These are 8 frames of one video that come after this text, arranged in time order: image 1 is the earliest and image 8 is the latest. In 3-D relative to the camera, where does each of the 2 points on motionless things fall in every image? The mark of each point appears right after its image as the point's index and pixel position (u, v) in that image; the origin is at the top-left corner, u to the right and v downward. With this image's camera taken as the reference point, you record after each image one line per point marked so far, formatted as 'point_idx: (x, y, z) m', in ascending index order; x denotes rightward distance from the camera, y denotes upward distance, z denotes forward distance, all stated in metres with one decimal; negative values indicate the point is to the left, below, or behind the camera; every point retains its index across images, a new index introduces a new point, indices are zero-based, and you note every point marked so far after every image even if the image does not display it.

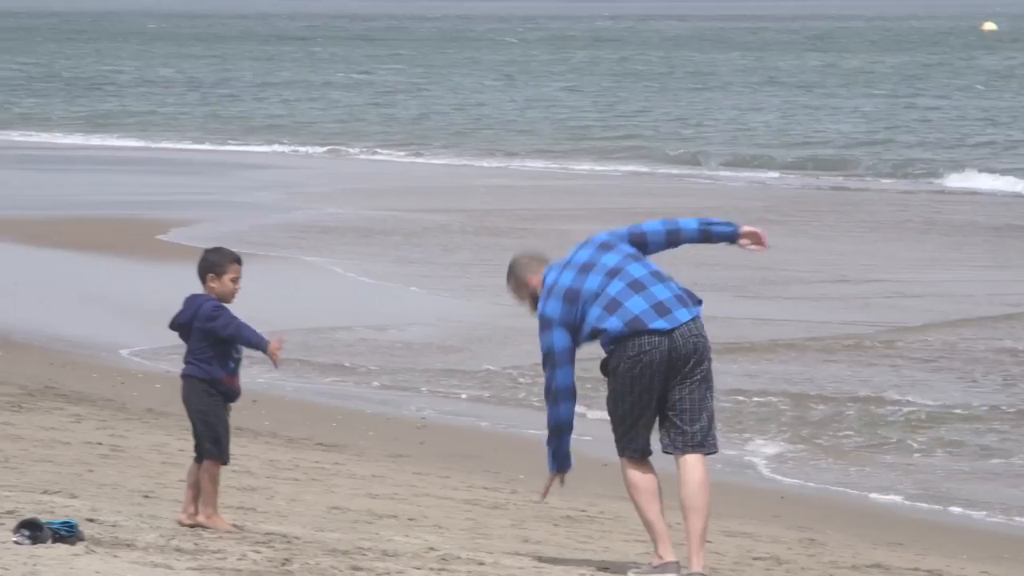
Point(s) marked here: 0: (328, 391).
0: (-1.2, -0.7, +8.7) m
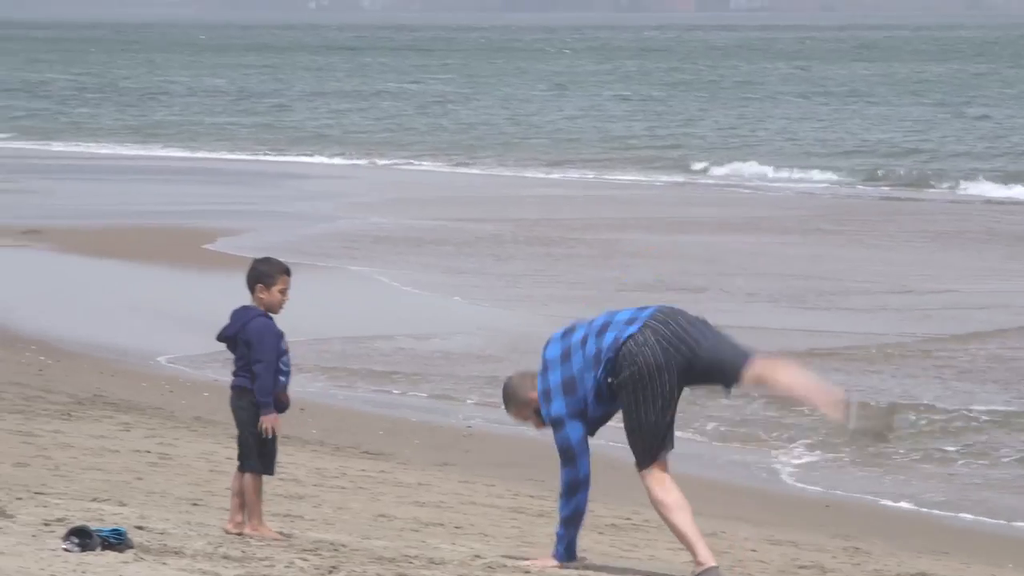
0: (-0.9, -0.7, +8.8) m
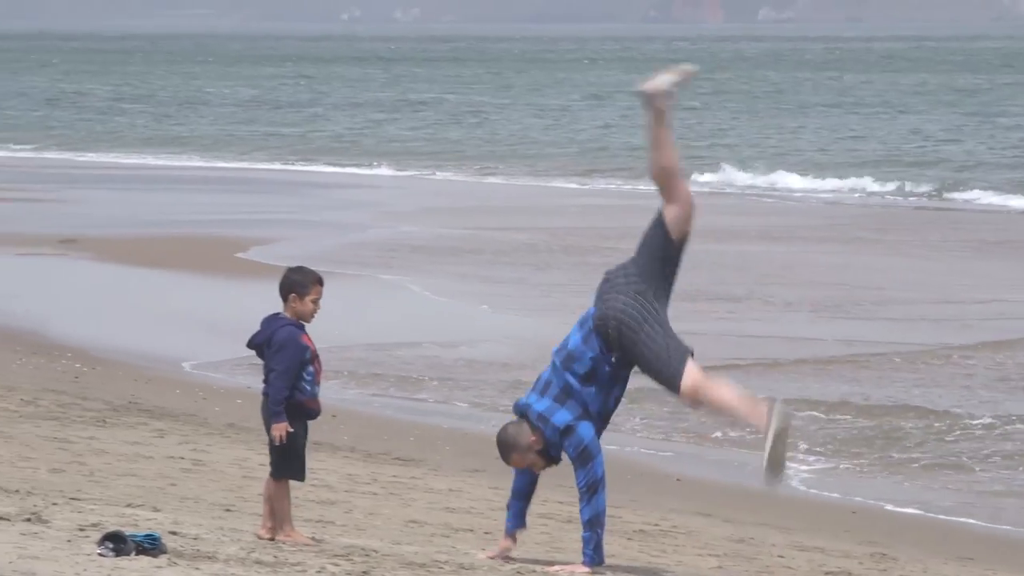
0: (-0.7, -0.8, +8.8) m
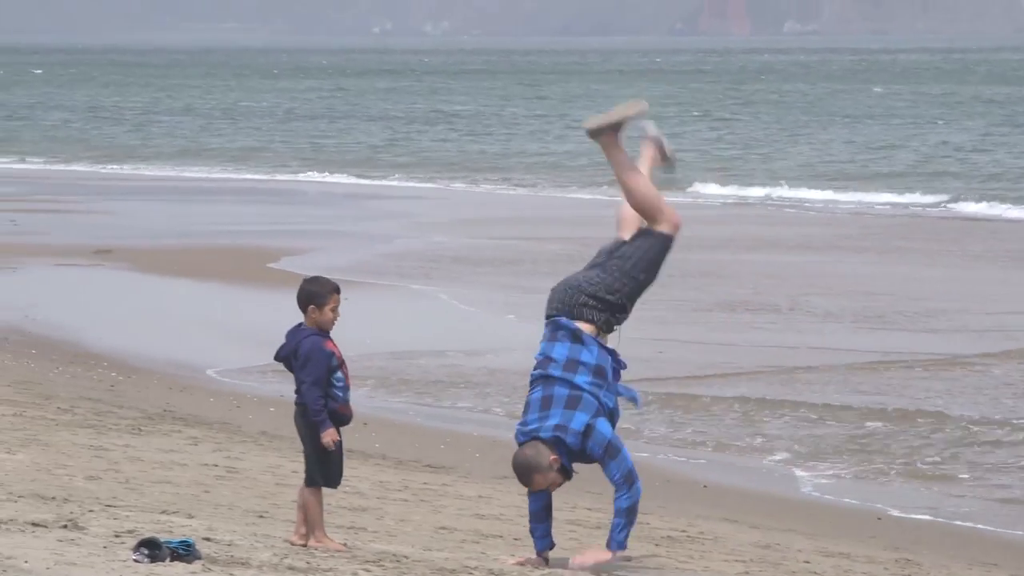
0: (-0.5, -0.9, +8.9) m
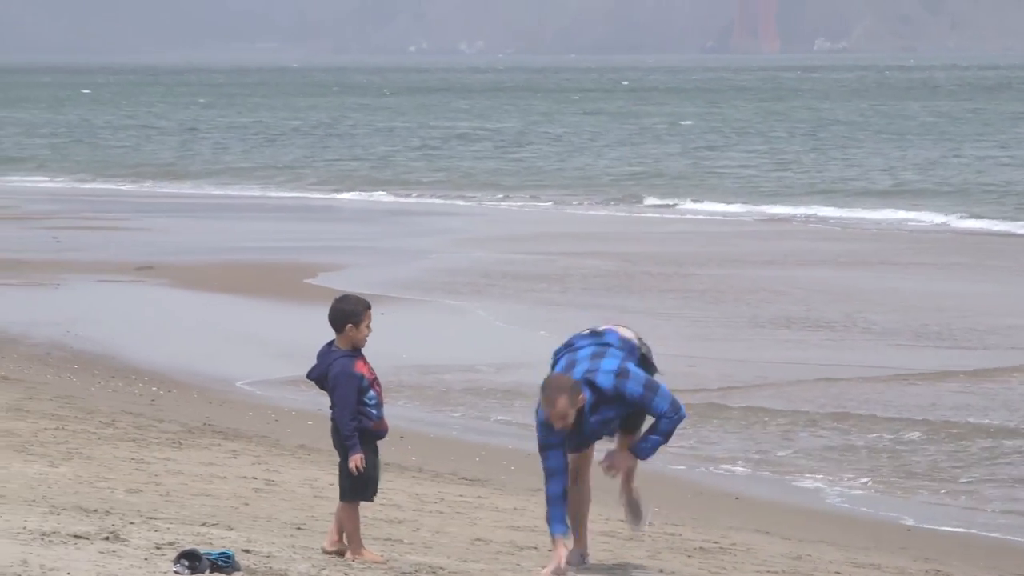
0: (-0.3, -1.0, +9.0) m
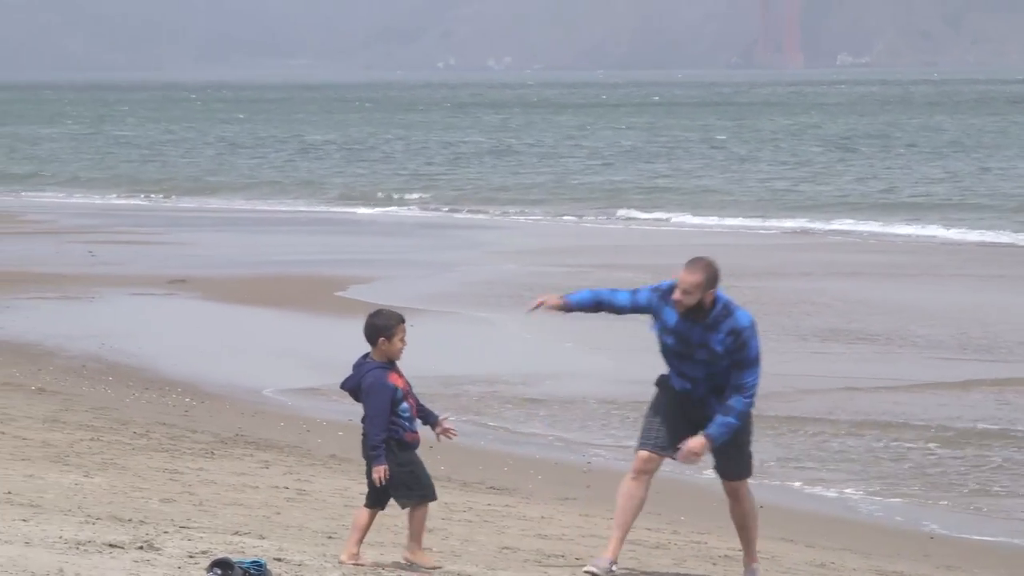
0: (-0.1, -1.0, +9.2) m
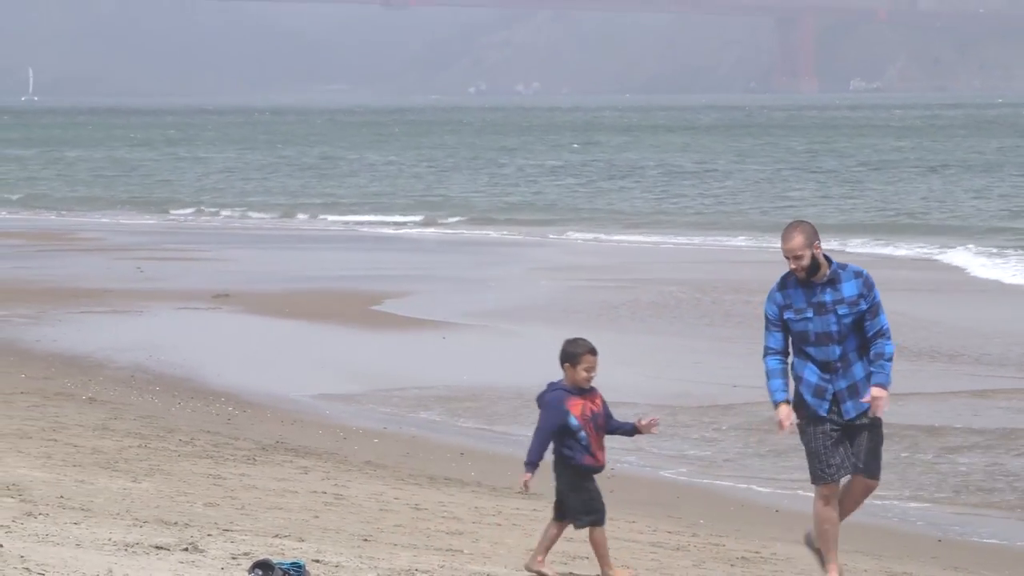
0: (+0.1, -1.1, +9.5) m
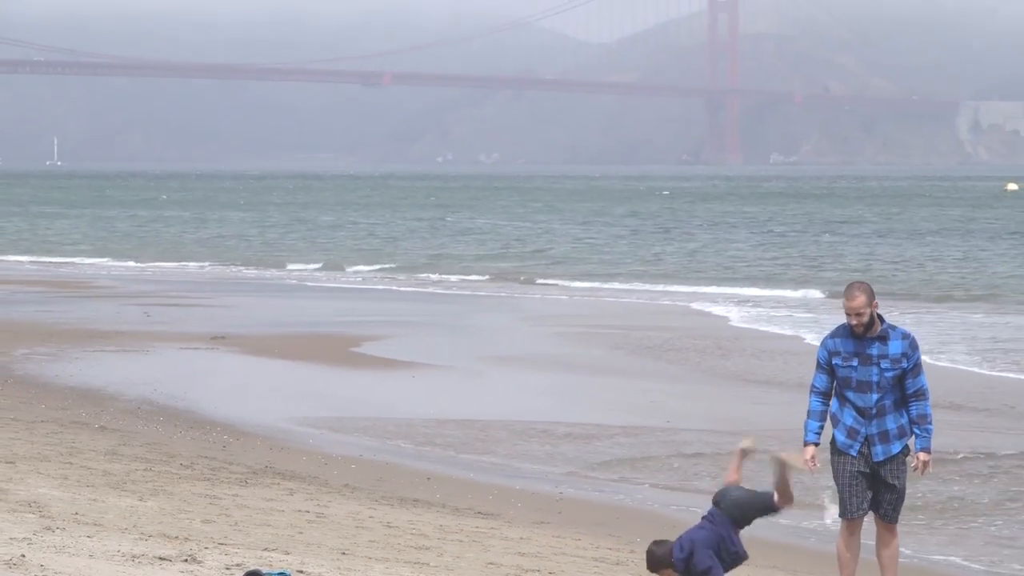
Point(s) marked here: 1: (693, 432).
0: (-0.2, -1.5, +10.7) m
1: (+1.6, -1.3, +12.2) m
